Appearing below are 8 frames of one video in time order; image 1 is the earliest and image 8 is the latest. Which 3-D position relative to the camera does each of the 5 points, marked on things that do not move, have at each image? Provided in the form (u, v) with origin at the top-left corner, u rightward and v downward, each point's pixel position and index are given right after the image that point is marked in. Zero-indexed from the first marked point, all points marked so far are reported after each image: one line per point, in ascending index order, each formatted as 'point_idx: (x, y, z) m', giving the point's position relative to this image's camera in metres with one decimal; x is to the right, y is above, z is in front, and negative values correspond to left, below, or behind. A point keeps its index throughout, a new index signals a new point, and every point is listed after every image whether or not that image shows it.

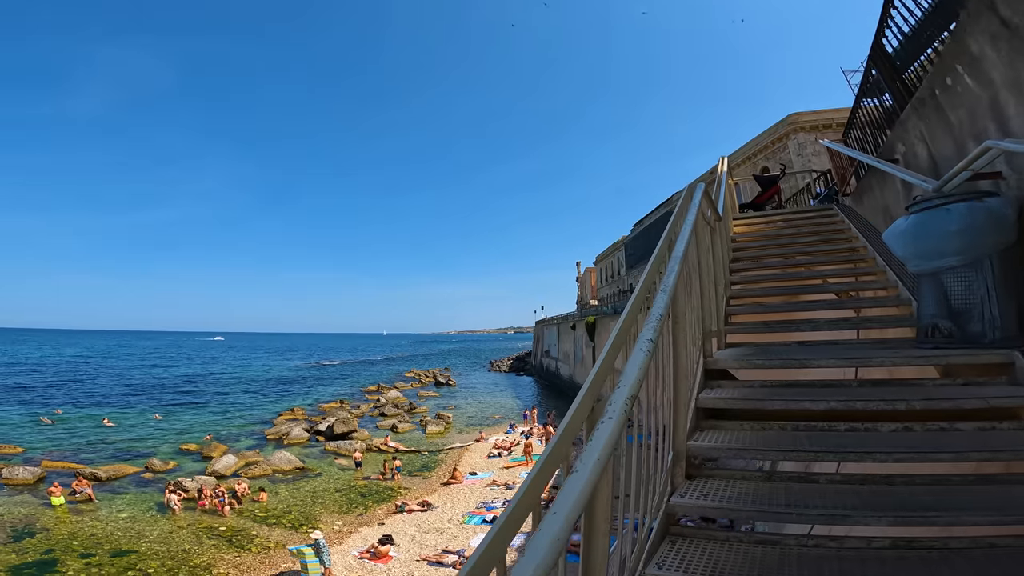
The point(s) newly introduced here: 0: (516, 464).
0: (+0.2, -6.5, +18.8) m
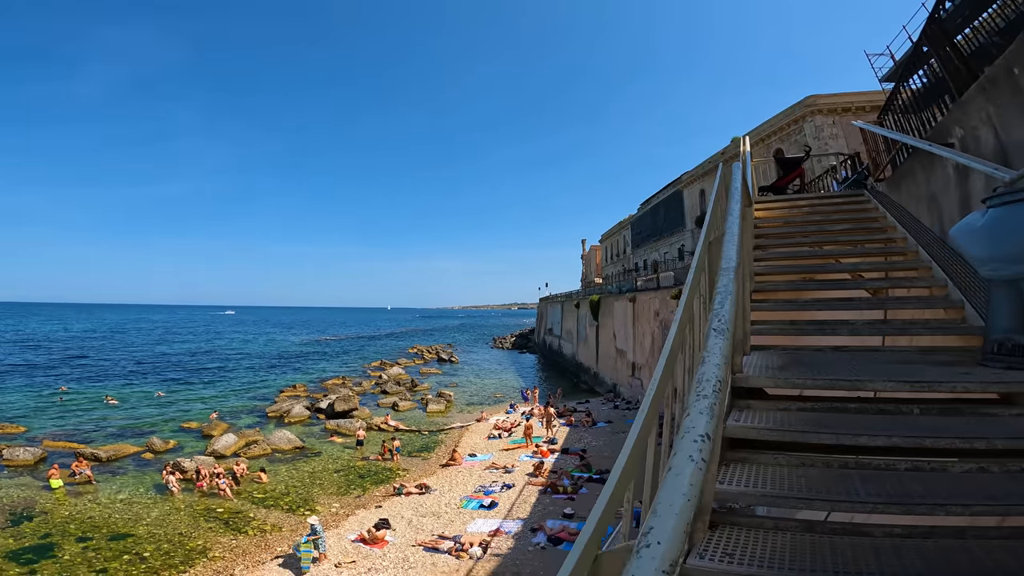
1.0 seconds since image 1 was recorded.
0: (+0.1, -5.8, +18.8) m
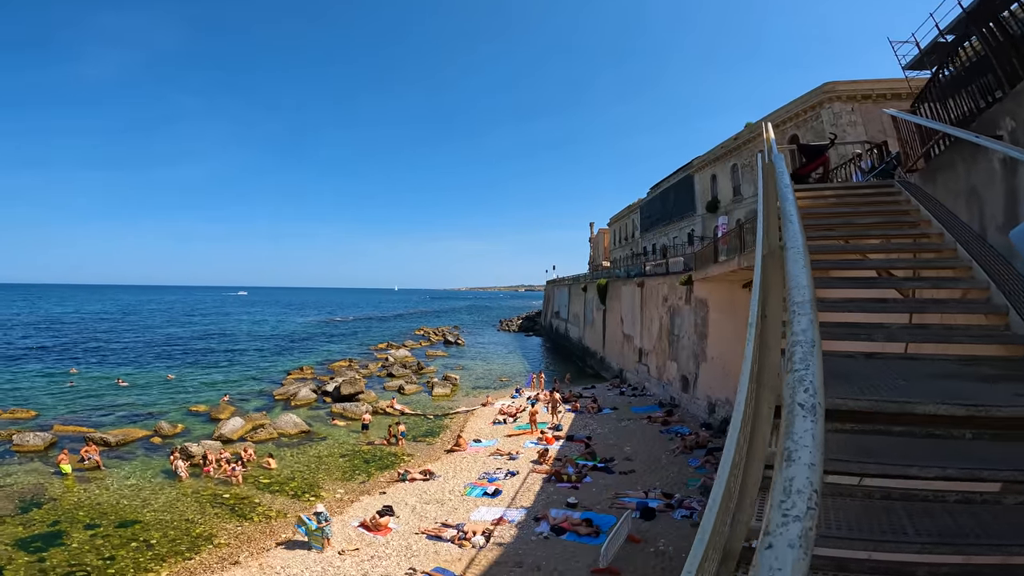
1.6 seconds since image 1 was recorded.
0: (+0.3, -5.3, +18.8) m
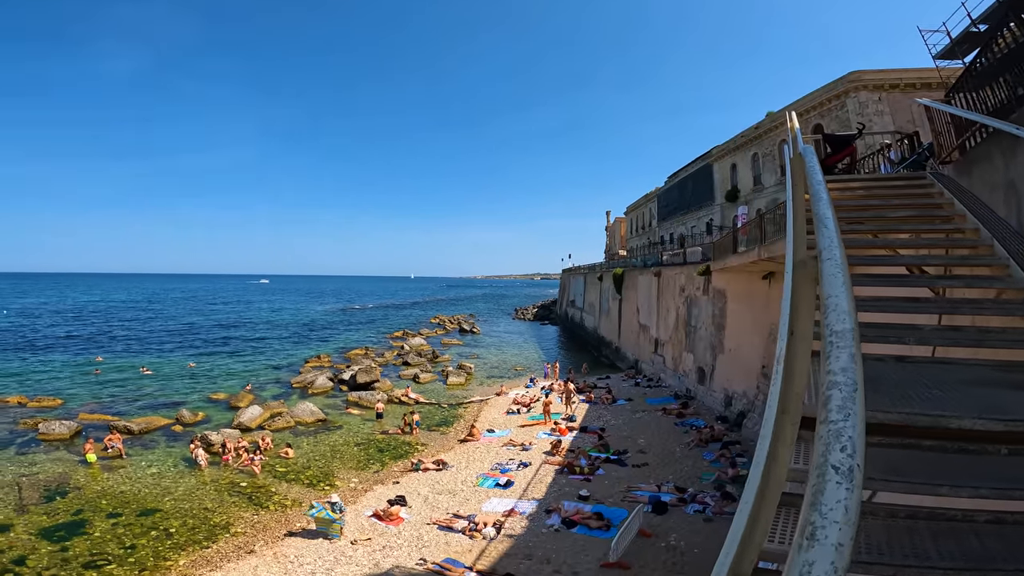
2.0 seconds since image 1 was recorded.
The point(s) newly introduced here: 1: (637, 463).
0: (+0.8, -4.9, +18.8) m
1: (+3.9, -5.4, +15.9) m
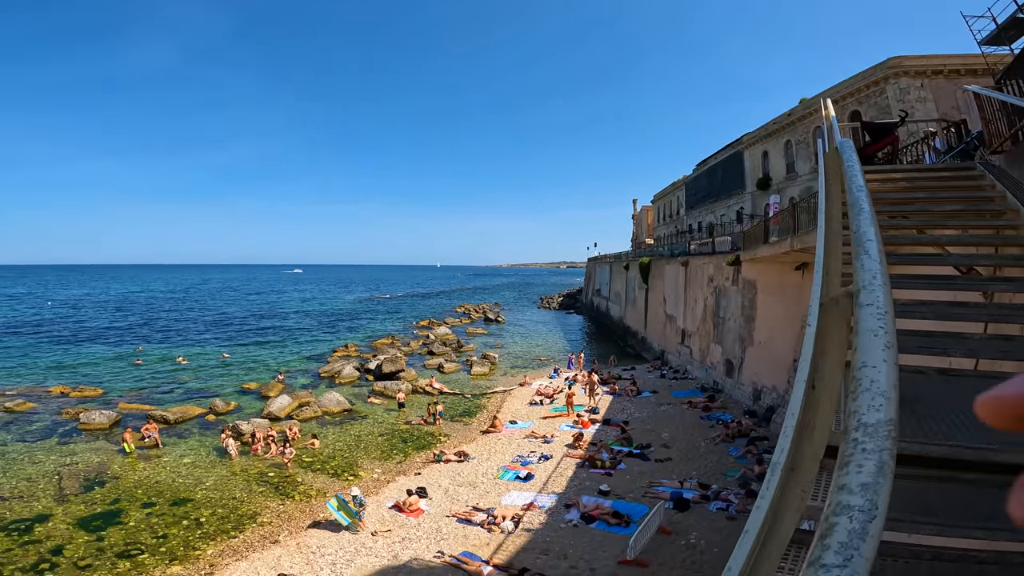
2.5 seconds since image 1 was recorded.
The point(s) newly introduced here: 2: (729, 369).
0: (+1.6, -4.6, +18.8) m
1: (+4.5, -5.2, +15.7) m
2: (+7.9, -2.9, +18.7) m
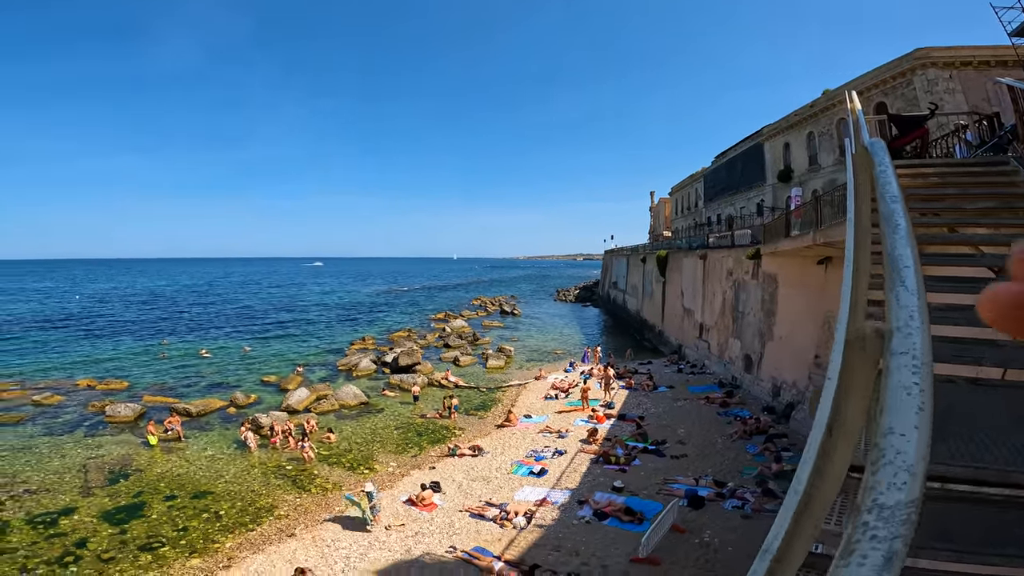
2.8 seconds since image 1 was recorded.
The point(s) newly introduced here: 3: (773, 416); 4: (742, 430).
0: (+2.2, -4.4, +18.7) m
1: (+4.9, -5.0, +15.5) m
2: (+8.4, -2.7, +18.4) m
3: (+8.3, -4.1, +16.4) m
4: (+7.2, -4.4, +16.0) m
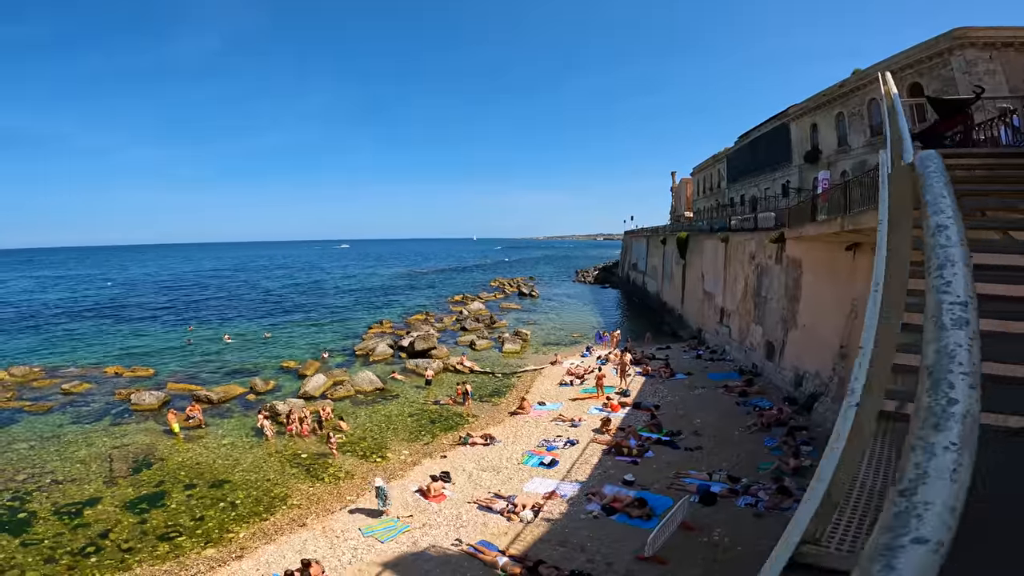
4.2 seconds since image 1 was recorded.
0: (+2.7, -3.9, +18.5) m
1: (+5.2, -4.7, +15.2) m
2: (+8.9, -2.2, +17.8) m
3: (+8.7, -3.7, +15.9) m
4: (+7.5, -4.0, +15.6) m
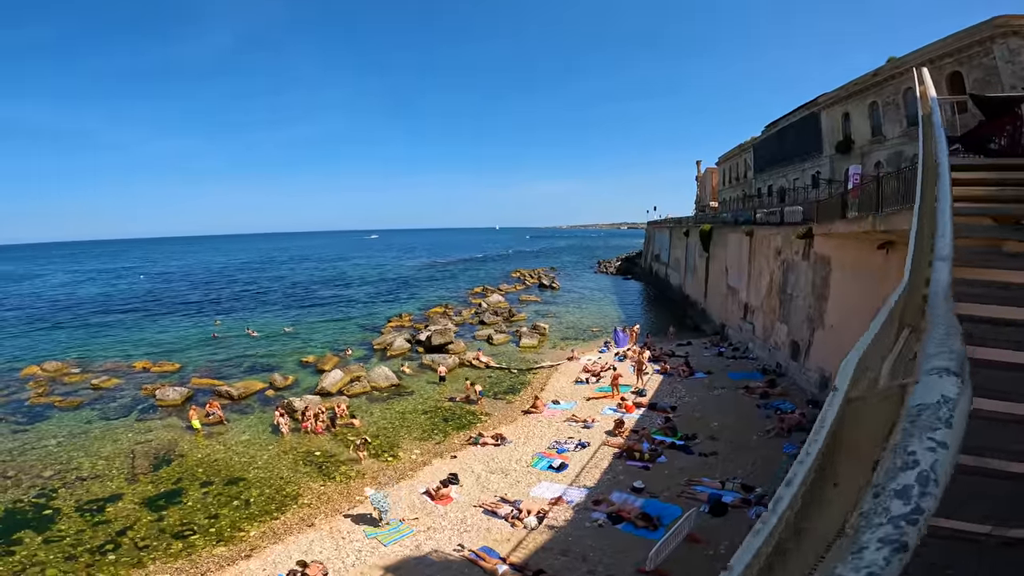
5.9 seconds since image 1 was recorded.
0: (+3.2, -3.8, +18.2) m
1: (+5.5, -4.7, +14.8) m
2: (+9.3, -2.1, +16.9) m
3: (+9.0, -3.7, +15.1) m
4: (+7.8, -4.1, +14.9) m
